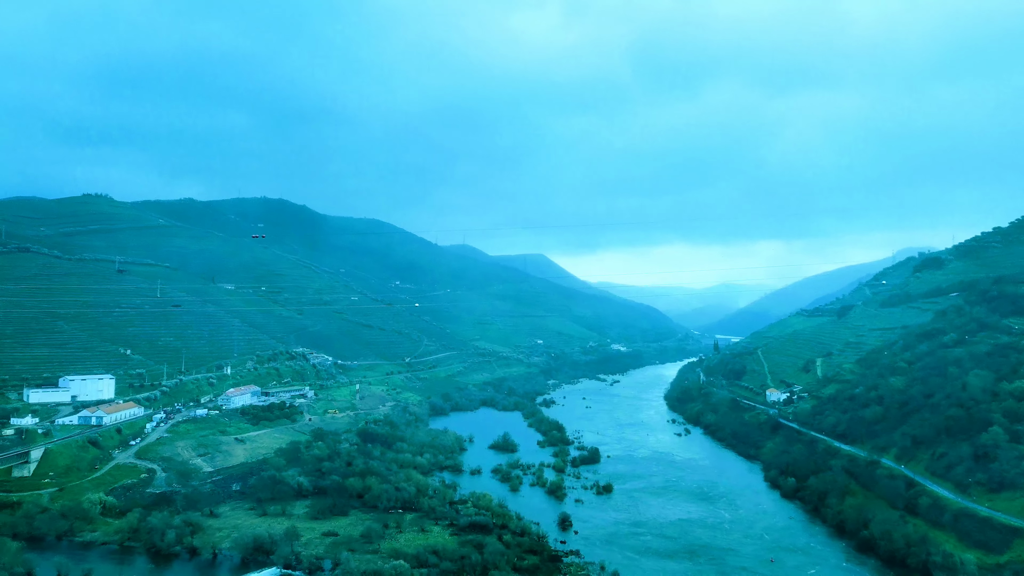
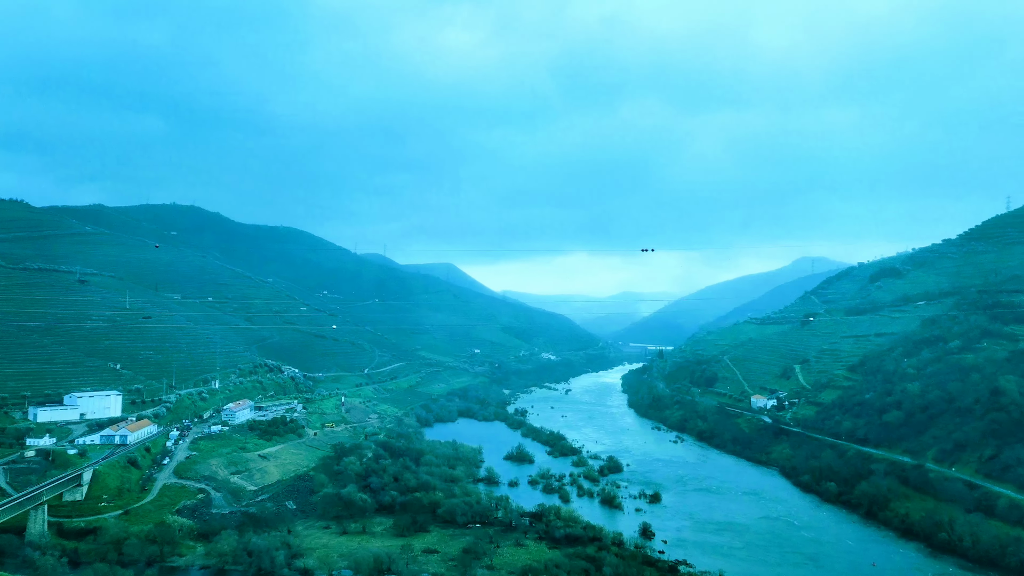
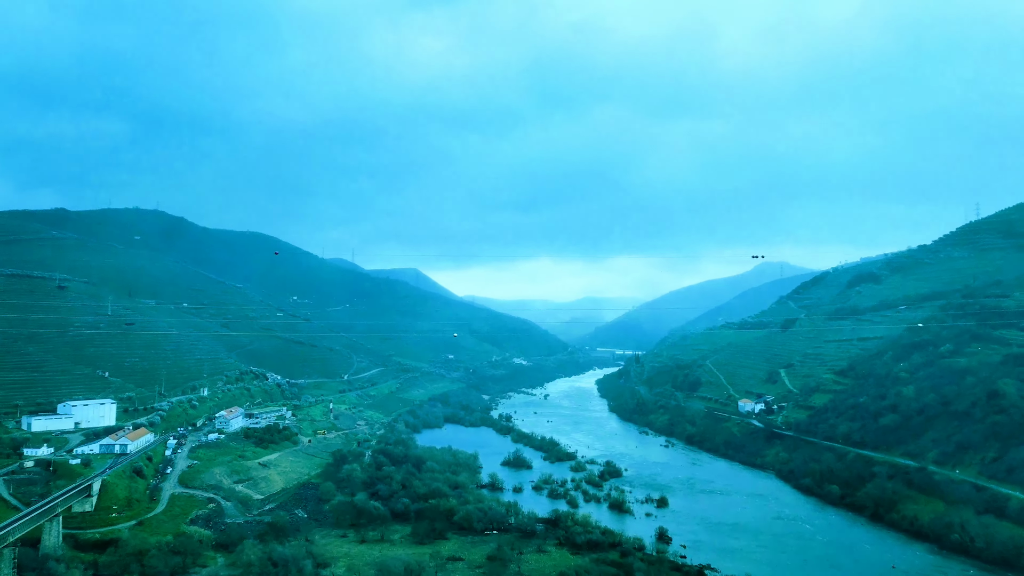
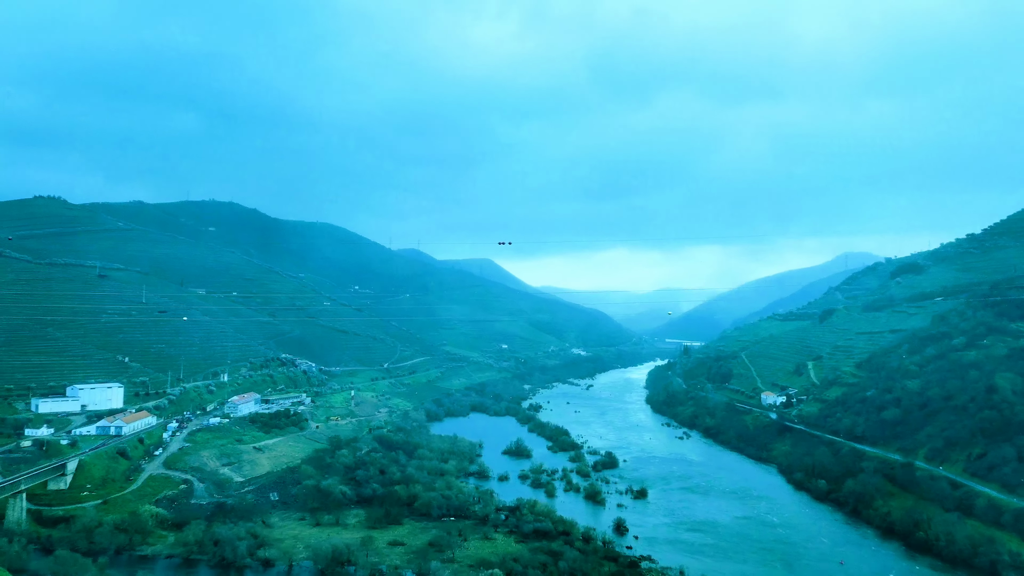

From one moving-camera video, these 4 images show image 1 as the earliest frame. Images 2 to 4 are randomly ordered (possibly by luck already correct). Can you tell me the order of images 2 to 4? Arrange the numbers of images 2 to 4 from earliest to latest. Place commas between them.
4, 2, 3
